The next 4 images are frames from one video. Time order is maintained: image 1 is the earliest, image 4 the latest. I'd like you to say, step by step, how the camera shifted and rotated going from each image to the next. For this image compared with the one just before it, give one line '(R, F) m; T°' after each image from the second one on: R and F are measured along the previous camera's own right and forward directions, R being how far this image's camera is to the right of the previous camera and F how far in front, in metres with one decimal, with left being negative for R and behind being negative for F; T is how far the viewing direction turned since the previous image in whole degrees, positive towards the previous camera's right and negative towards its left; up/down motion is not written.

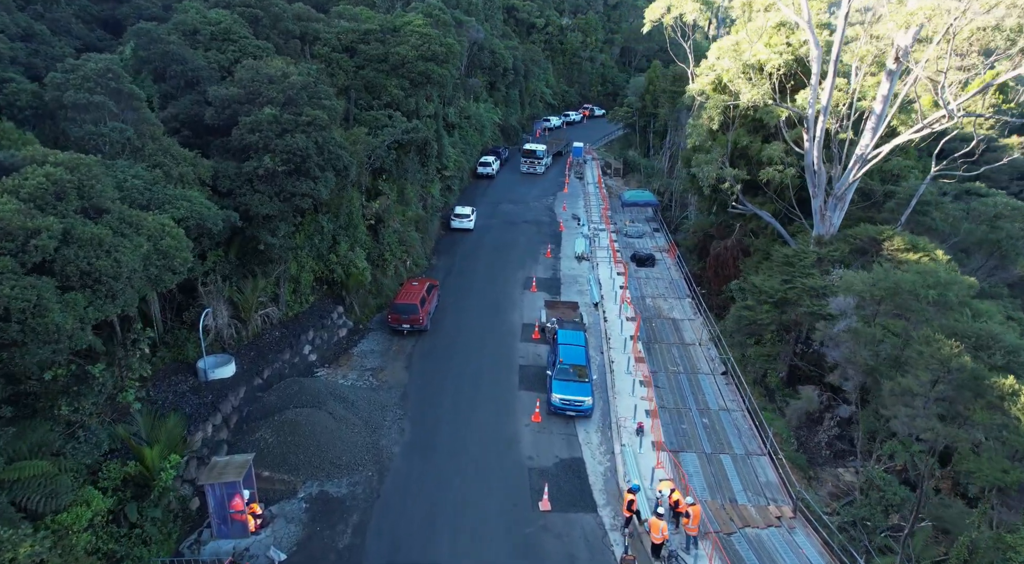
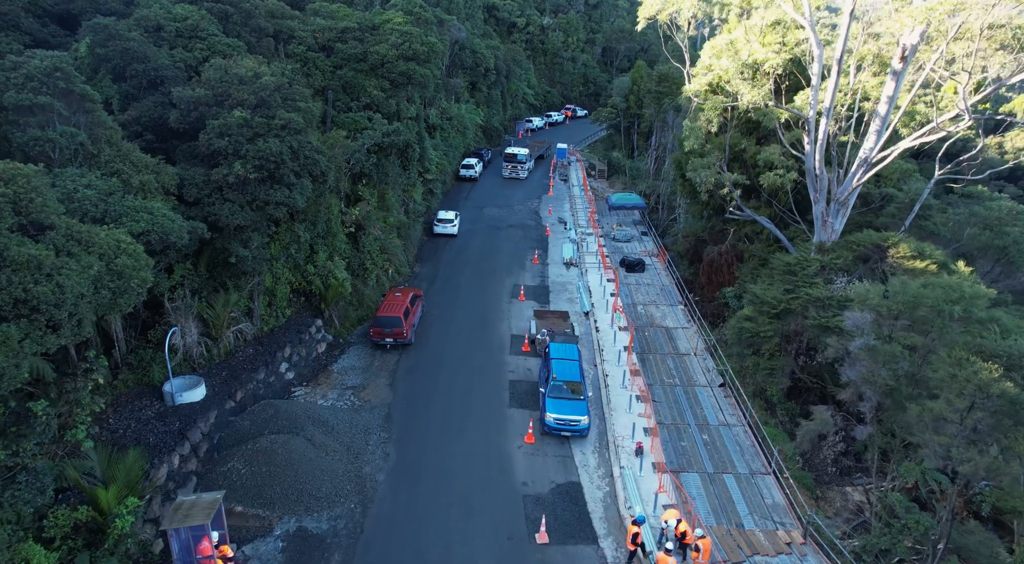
(-0.2, +1.1) m; +2°
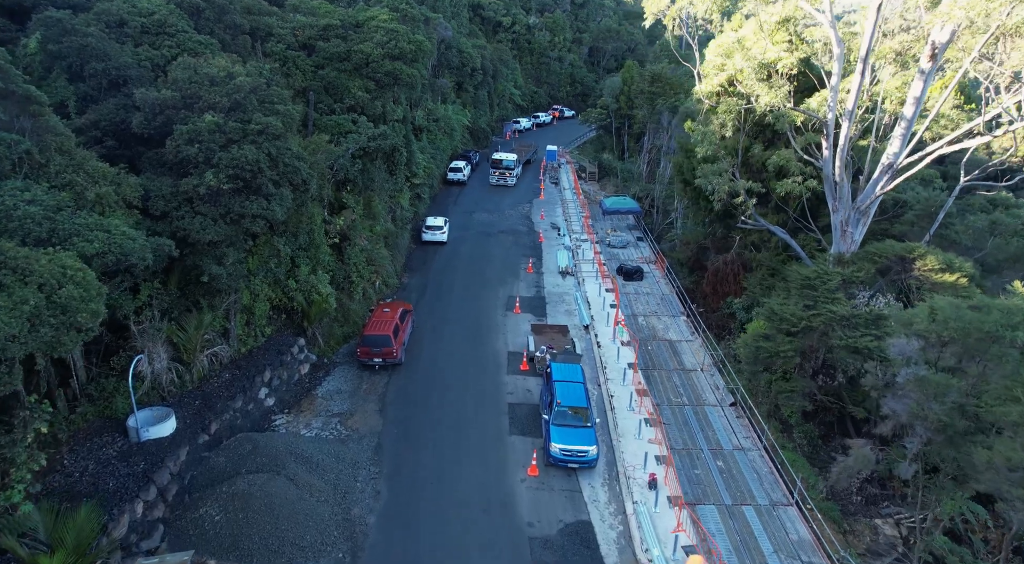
(-0.4, +1.5) m; +1°
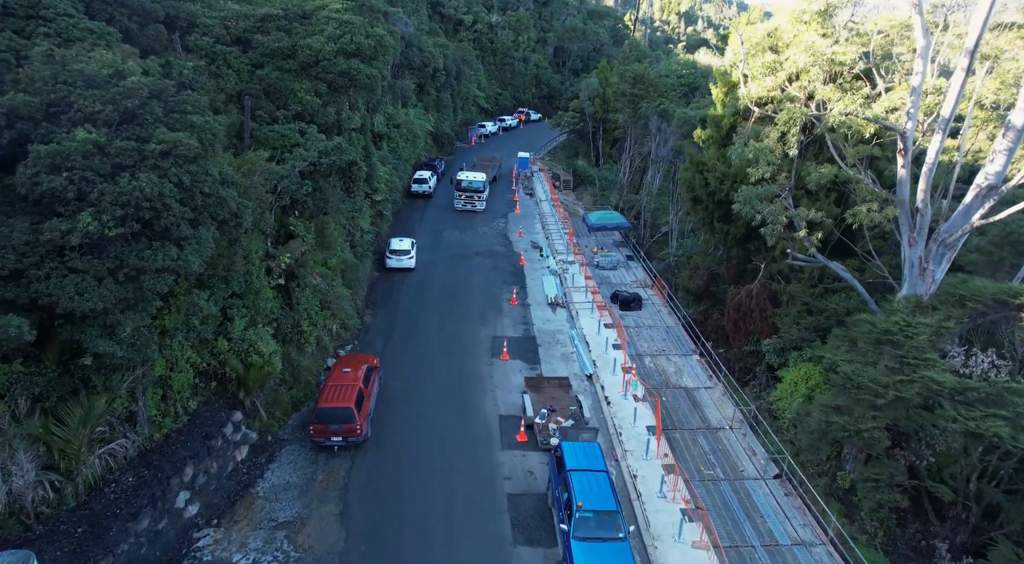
(-0.9, +4.3) m; +4°
